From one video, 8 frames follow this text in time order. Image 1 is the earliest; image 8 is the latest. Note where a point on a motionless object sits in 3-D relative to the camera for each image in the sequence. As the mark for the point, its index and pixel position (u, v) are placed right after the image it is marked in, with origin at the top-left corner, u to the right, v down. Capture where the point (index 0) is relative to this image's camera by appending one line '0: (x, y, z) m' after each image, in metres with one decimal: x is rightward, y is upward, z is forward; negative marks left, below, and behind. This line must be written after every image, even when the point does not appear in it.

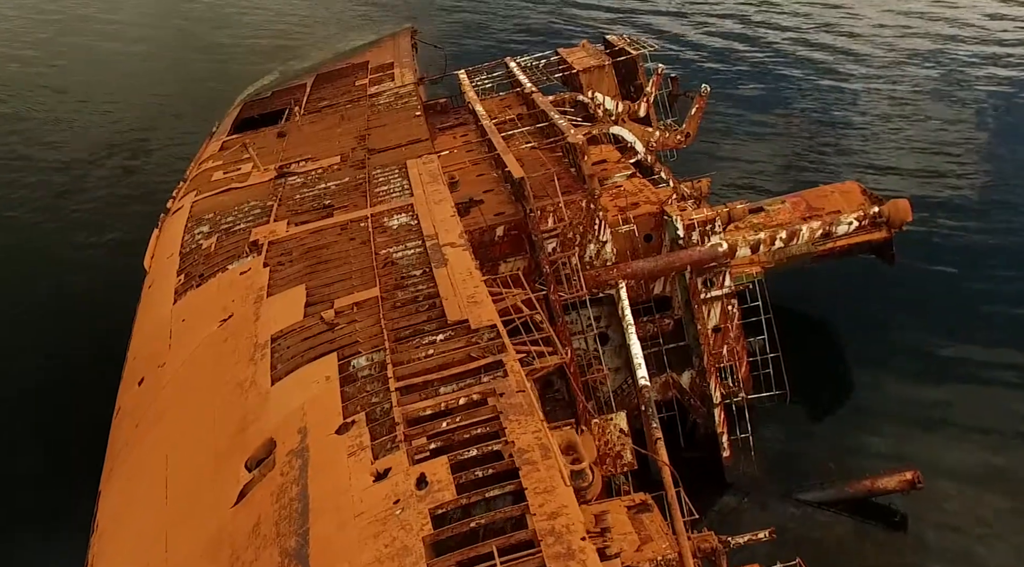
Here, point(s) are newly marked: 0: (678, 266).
0: (+3.6, +0.4, +18.7) m
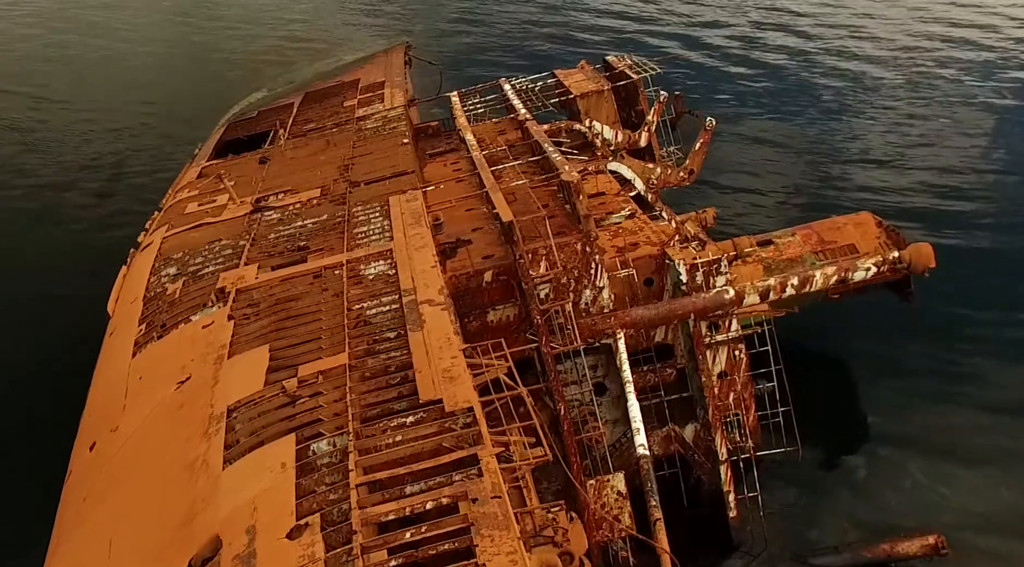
0: (+3.3, -0.6, +17.2) m
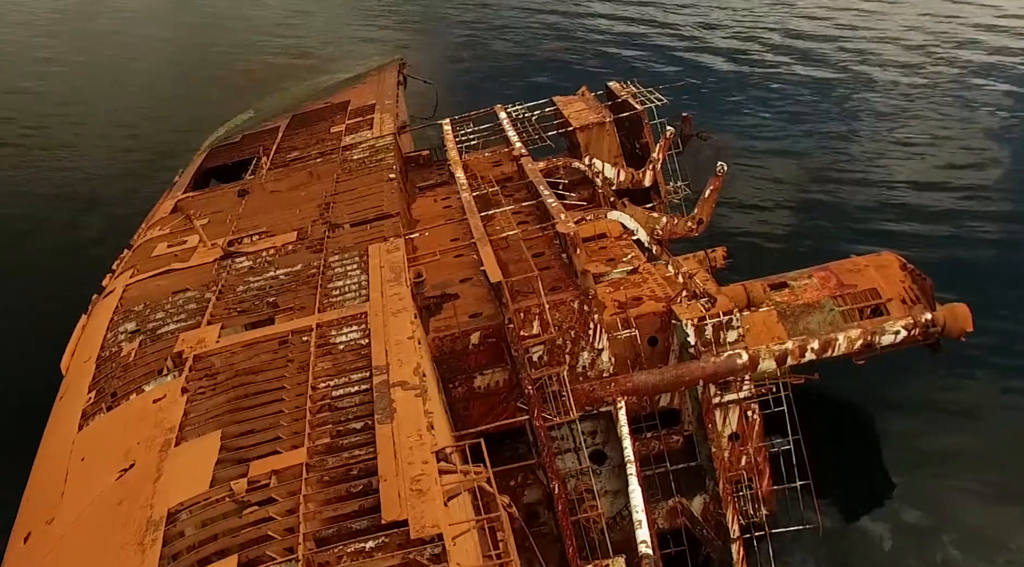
0: (+3.1, -1.7, +15.5) m
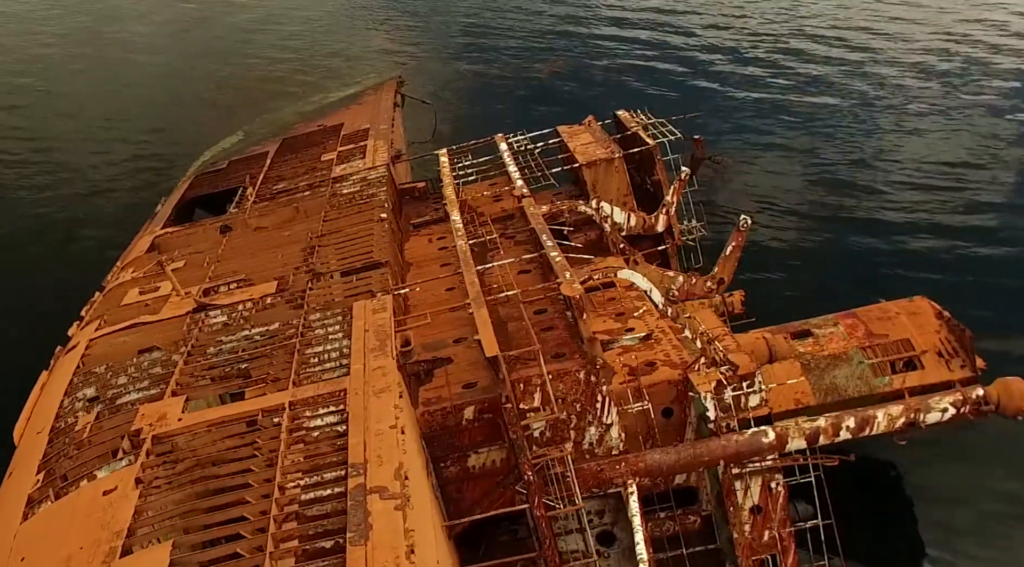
0: (+3.1, -2.8, +13.8) m
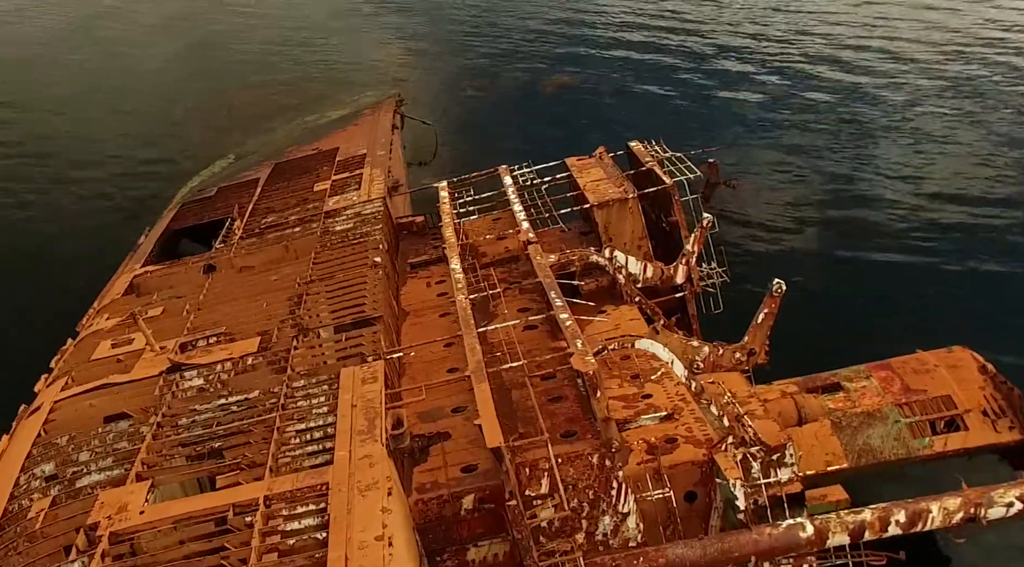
0: (+3.2, -3.9, +12.2) m
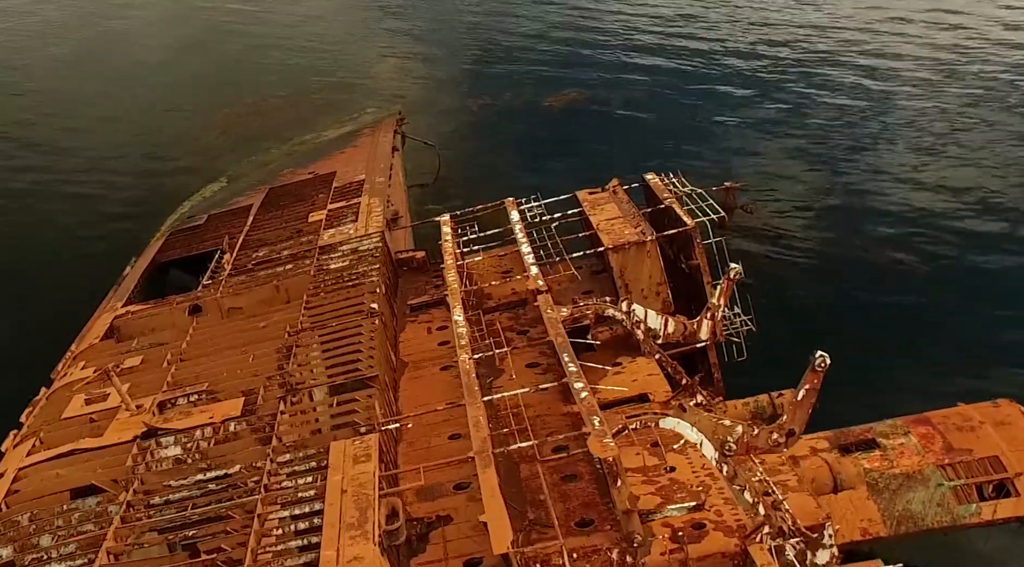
0: (+3.3, -4.8, +10.8) m
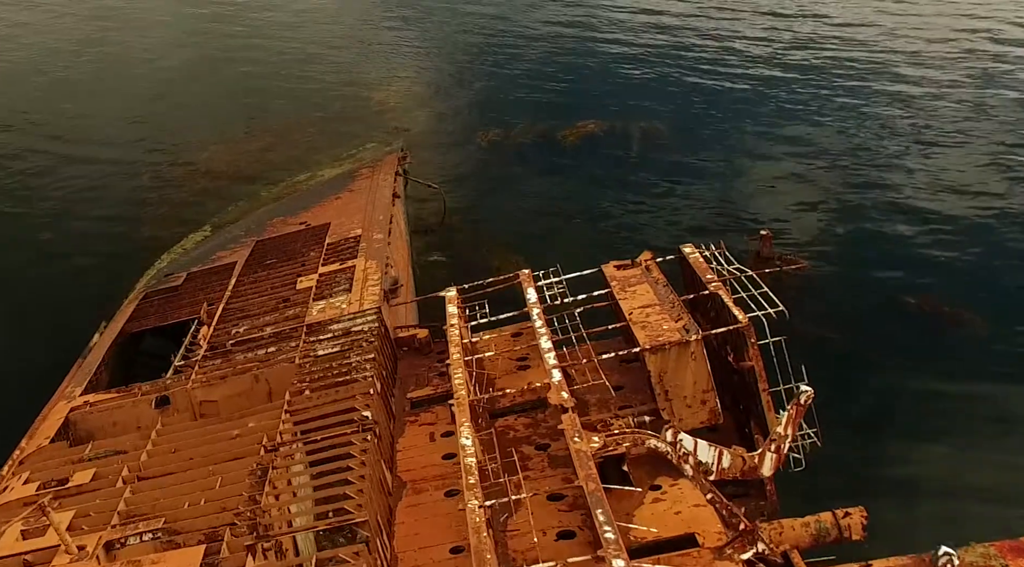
0: (+3.5, -6.5, +8.0) m
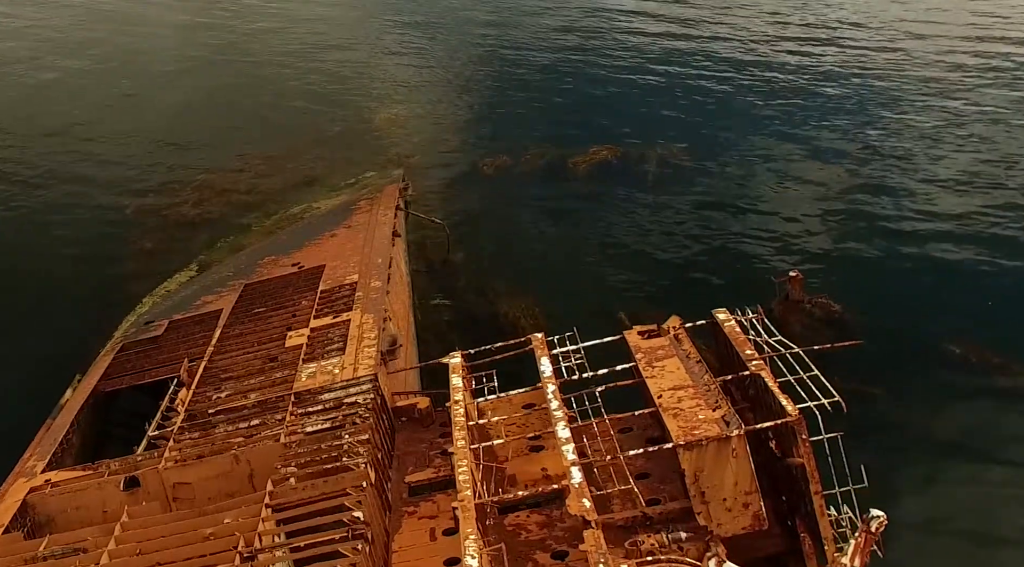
0: (+3.7, -7.7, +6.2) m
